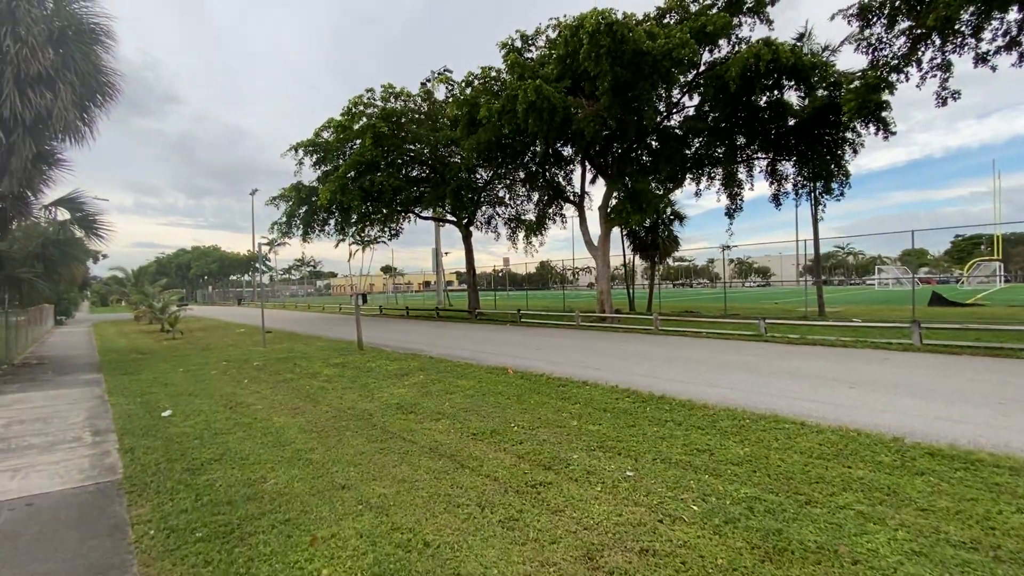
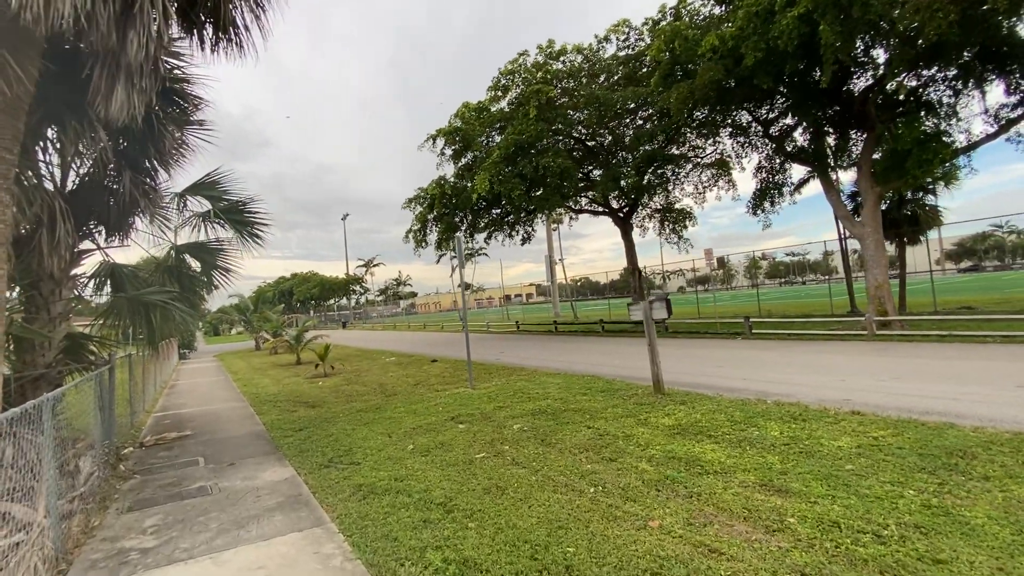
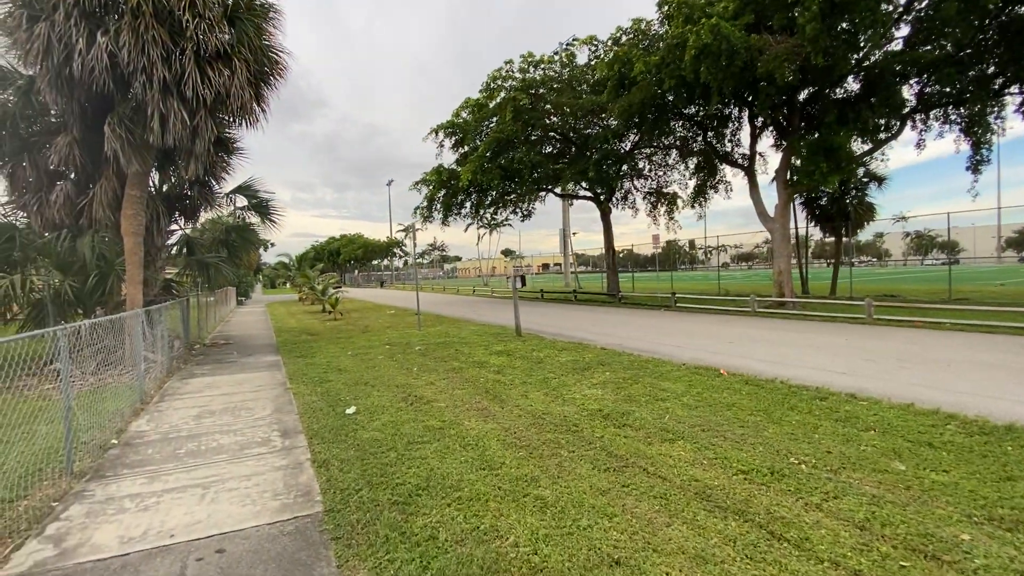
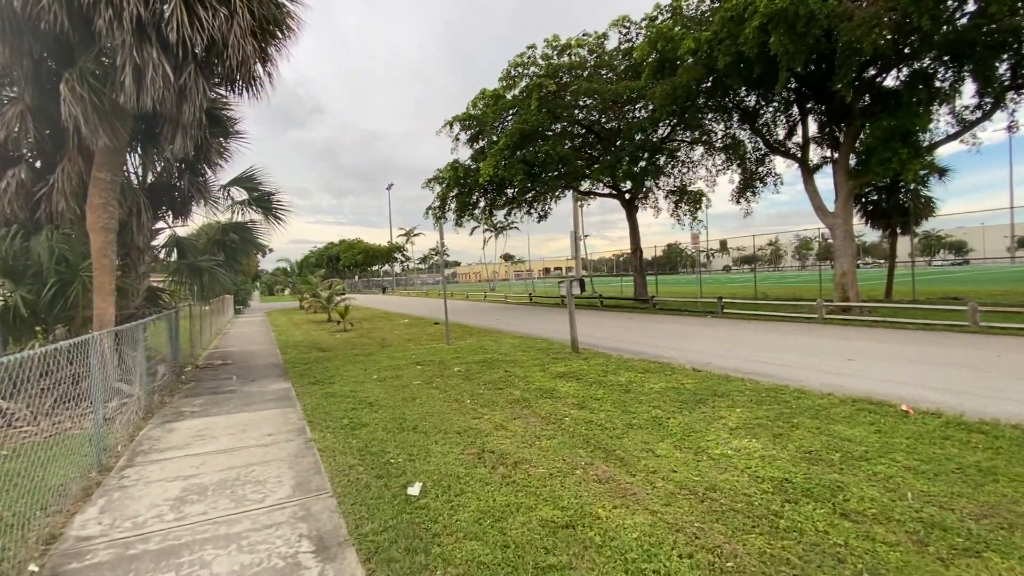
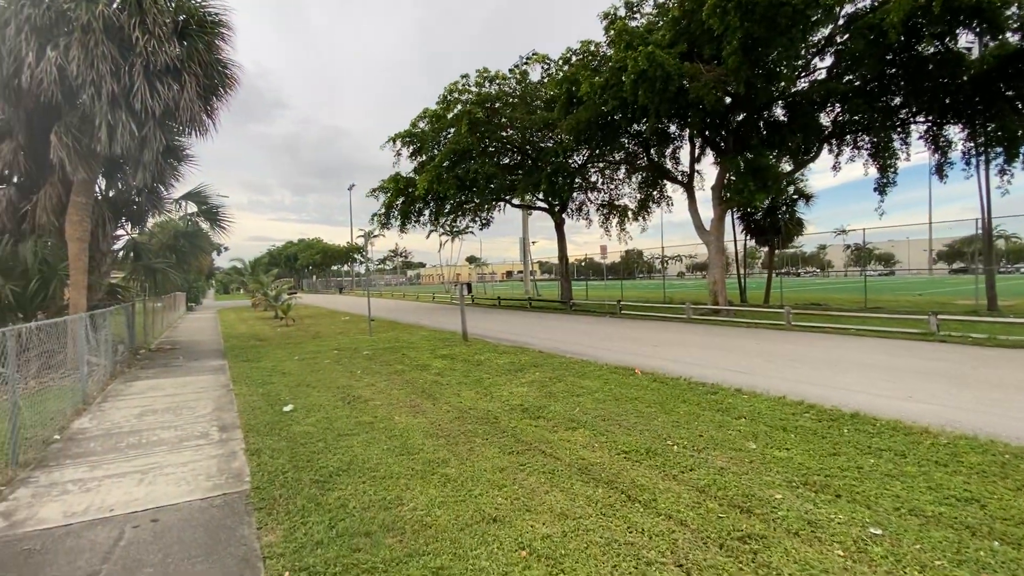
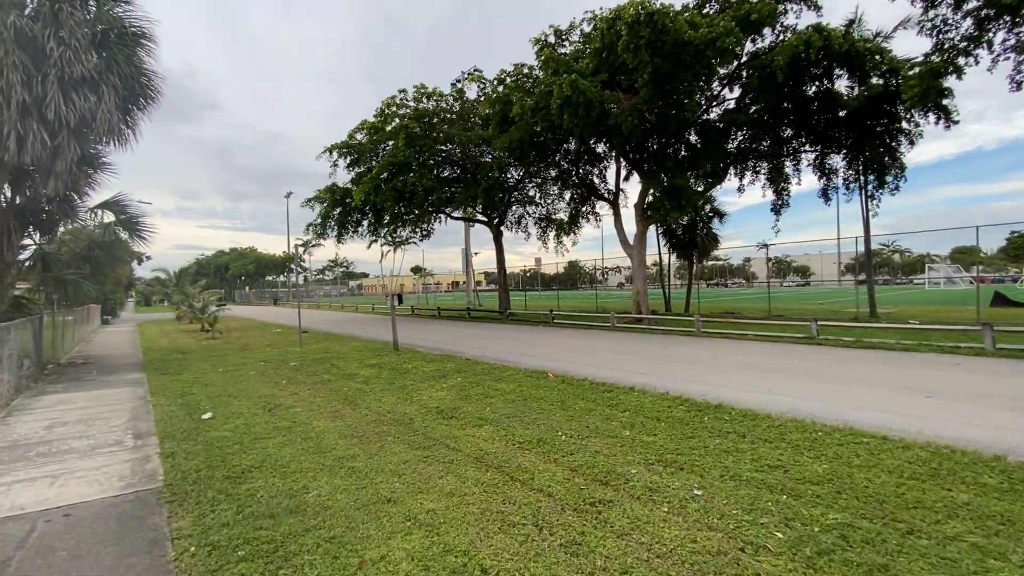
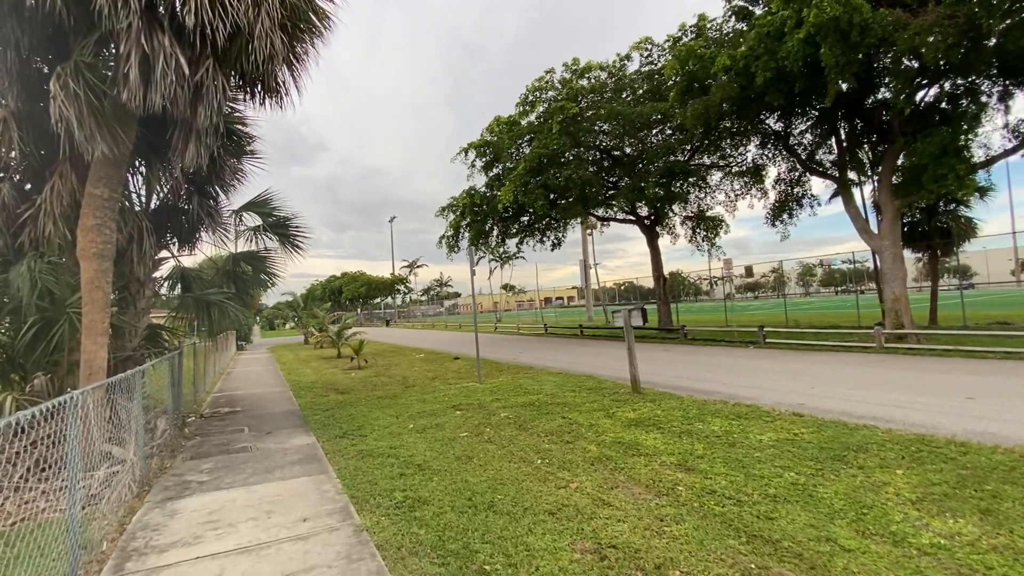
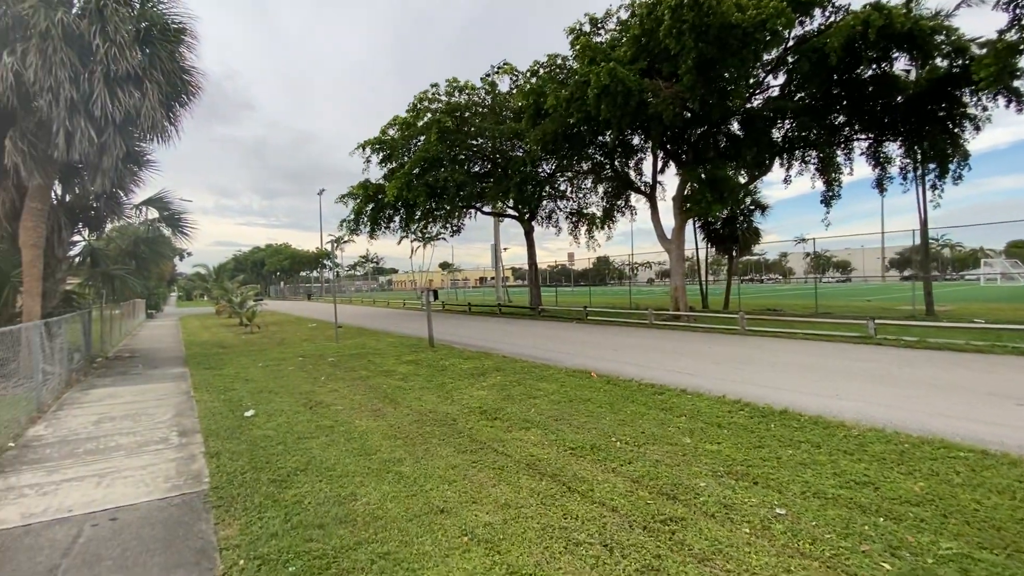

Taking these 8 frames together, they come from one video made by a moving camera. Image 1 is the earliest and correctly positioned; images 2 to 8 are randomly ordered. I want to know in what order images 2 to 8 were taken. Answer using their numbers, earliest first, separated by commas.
6, 8, 5, 3, 4, 7, 2
